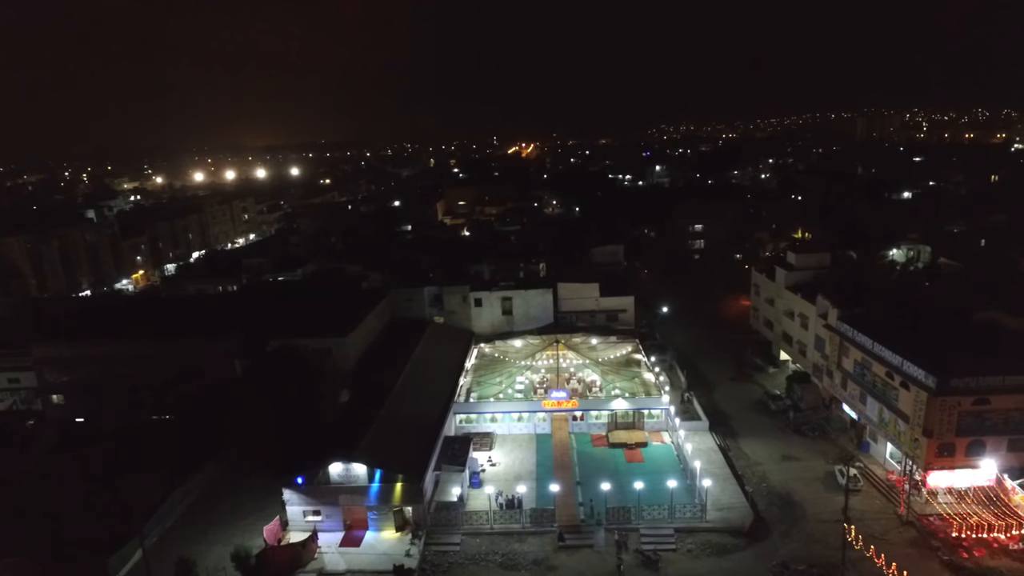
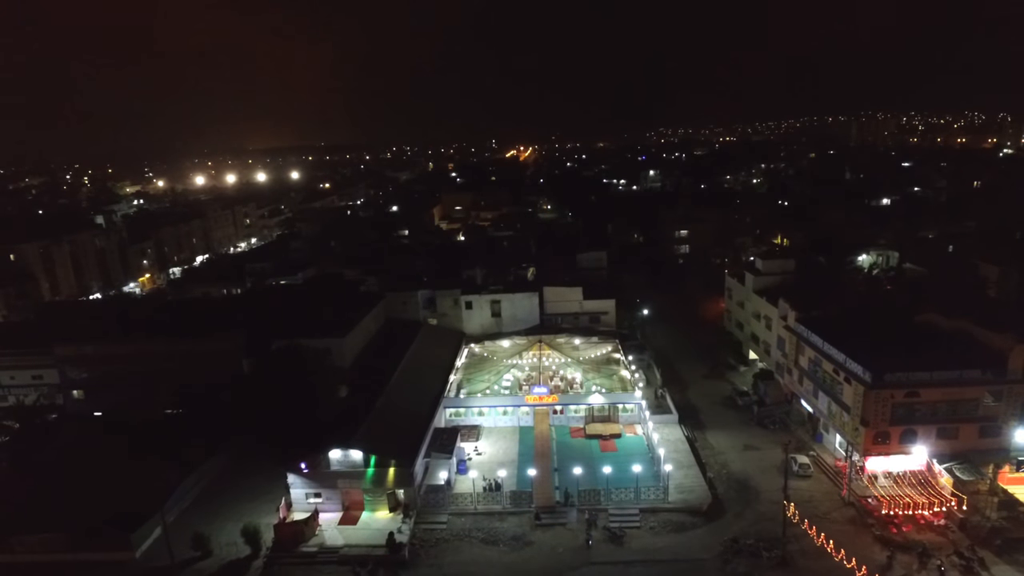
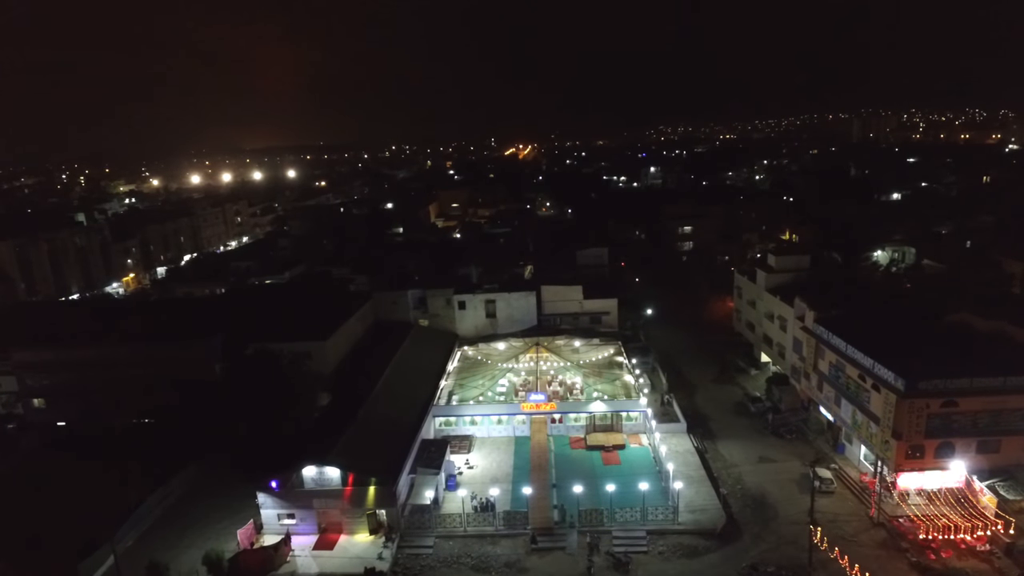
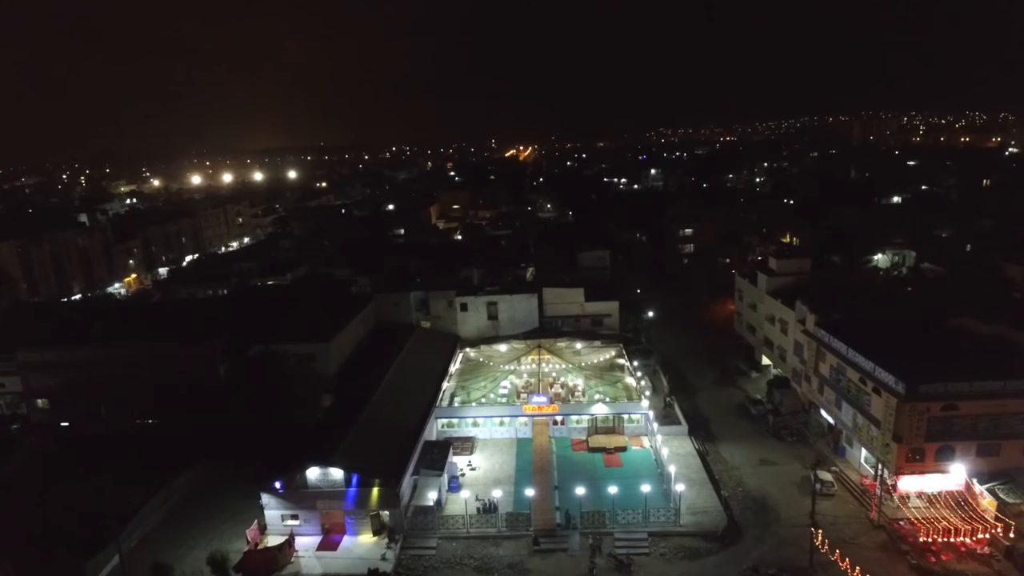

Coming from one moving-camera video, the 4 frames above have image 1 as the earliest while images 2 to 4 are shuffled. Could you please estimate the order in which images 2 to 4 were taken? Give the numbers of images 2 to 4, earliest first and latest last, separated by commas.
3, 4, 2
